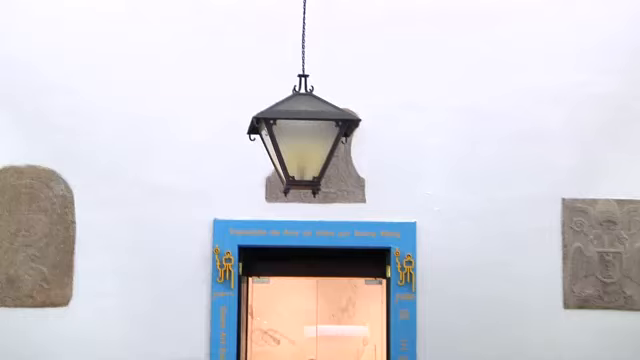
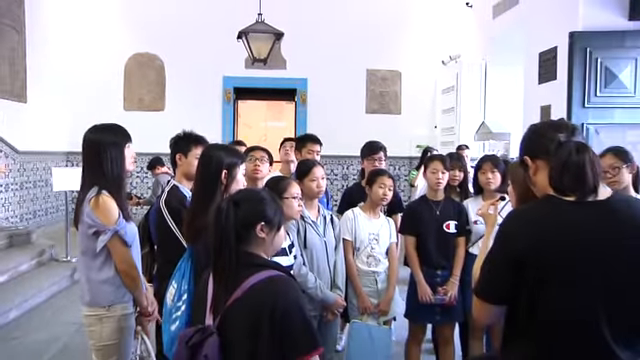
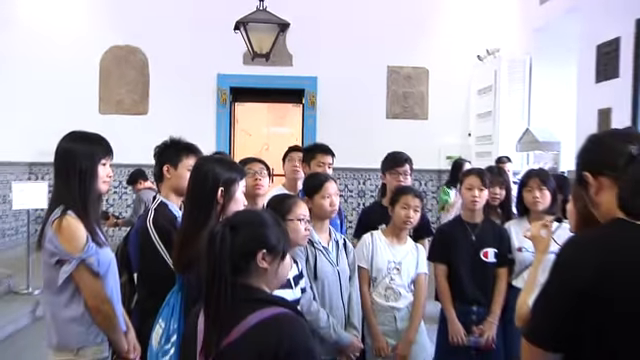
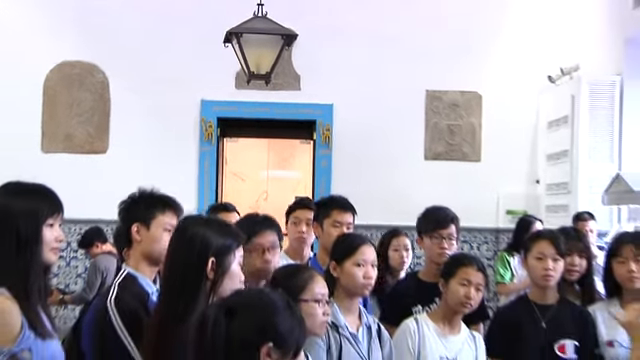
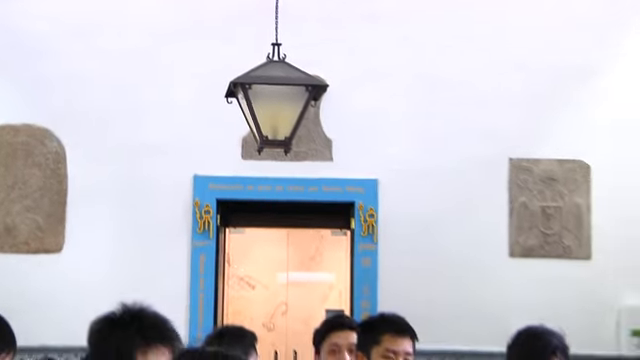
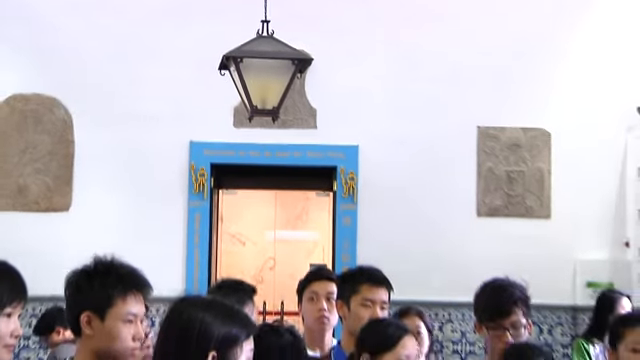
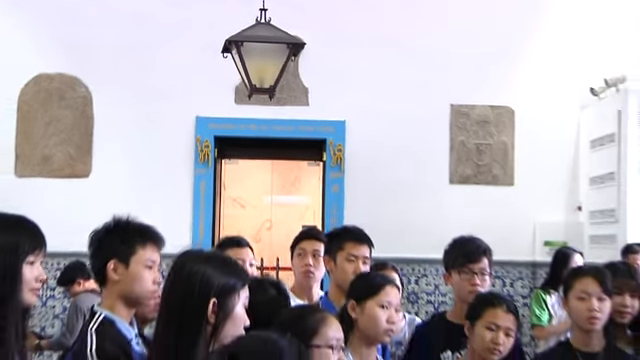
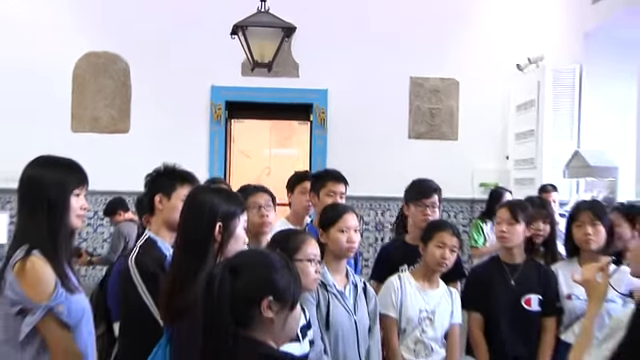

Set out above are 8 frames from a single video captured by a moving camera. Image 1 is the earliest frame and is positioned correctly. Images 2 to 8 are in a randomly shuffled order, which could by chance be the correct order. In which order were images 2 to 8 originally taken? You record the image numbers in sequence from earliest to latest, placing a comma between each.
5, 6, 7, 4, 8, 3, 2
